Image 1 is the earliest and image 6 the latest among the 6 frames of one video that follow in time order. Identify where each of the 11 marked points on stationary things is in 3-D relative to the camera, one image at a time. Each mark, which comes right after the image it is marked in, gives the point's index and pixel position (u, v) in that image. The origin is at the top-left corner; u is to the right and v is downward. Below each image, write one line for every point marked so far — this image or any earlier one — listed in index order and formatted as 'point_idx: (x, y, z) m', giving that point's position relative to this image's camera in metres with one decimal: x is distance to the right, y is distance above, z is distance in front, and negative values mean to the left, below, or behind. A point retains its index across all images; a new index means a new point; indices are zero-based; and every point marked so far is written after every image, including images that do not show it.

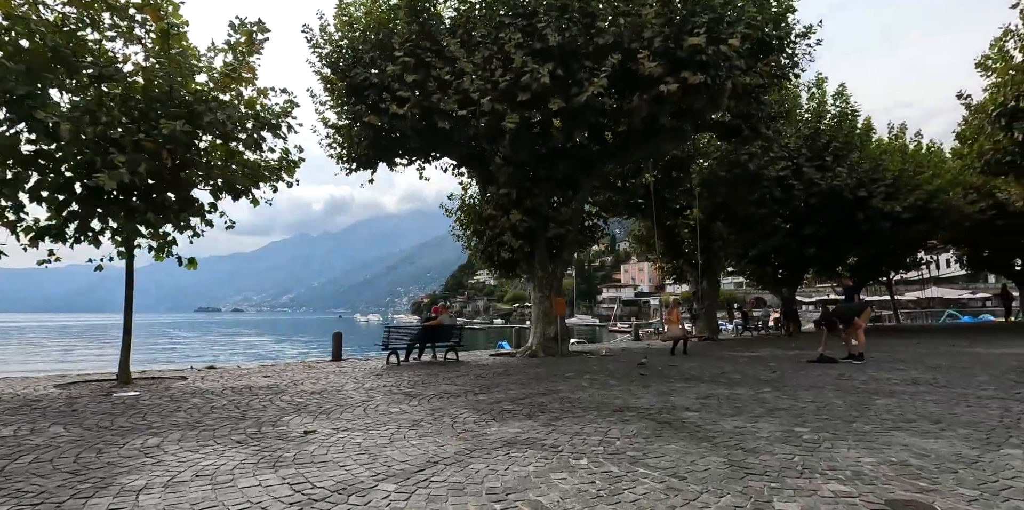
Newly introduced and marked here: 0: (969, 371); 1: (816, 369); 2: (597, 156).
0: (+7.0, -1.8, +8.8) m
1: (+5.1, -1.9, +9.6) m
2: (+2.3, +2.6, +15.3) m
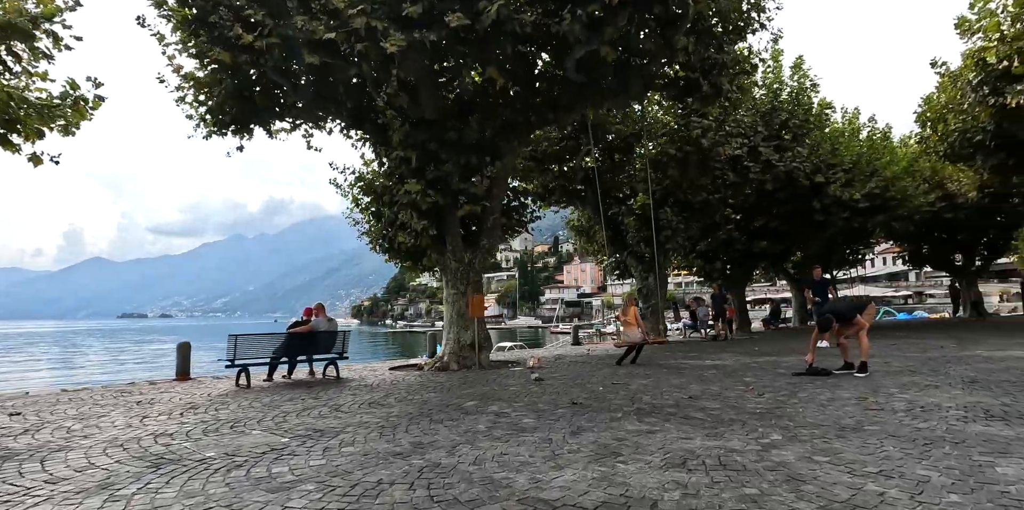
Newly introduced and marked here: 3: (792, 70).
0: (+5.6, -1.4, +6.1) m
1: (+3.6, -1.6, +6.7) m
2: (+0.2, +2.9, +12.1) m
3: (+9.3, +6.2, +18.8) m
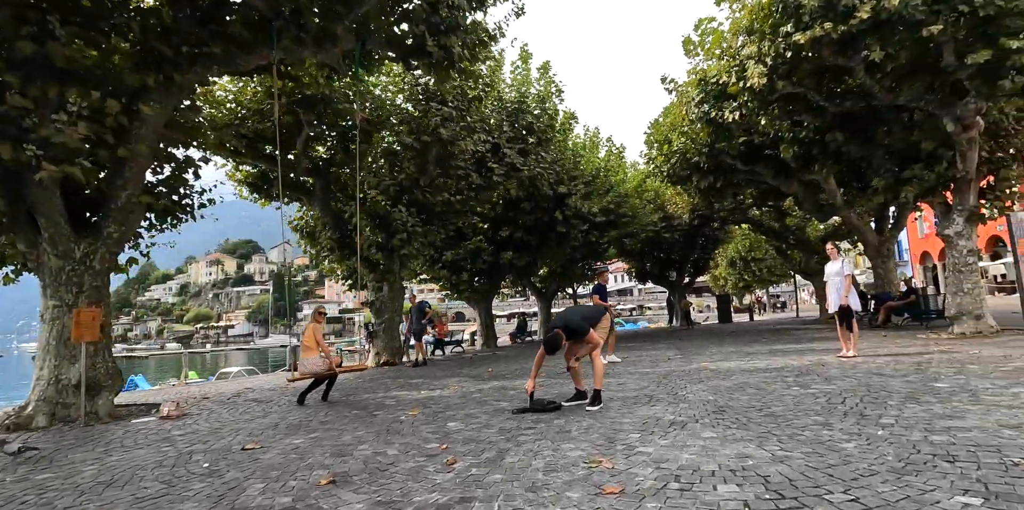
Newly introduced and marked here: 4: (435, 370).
0: (+2.3, -1.3, +4.6) m
1: (+0.2, -1.5, +4.4) m
2: (-4.9, +3.0, +8.2) m
3: (+0.9, +5.8, +18.1) m
4: (-1.6, -2.5, +12.1) m
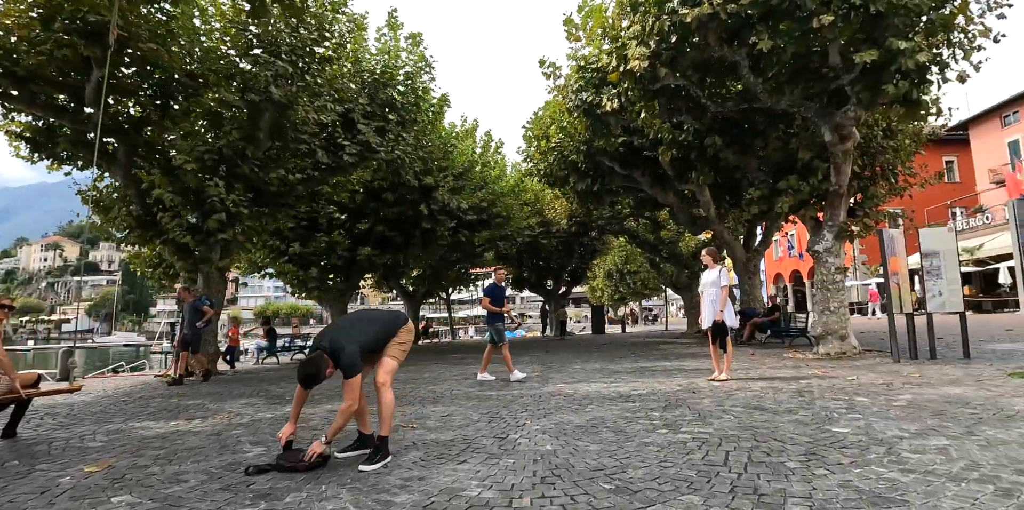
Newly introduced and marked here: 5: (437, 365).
0: (+0.7, -1.3, +2.9) m
1: (-1.2, -1.3, +2.3) m
2: (-6.8, +3.5, +5.1) m
3: (-2.9, +5.9, +15.9) m
4: (-4.6, -2.2, +9.5) m
5: (-1.7, -2.5, +13.0) m
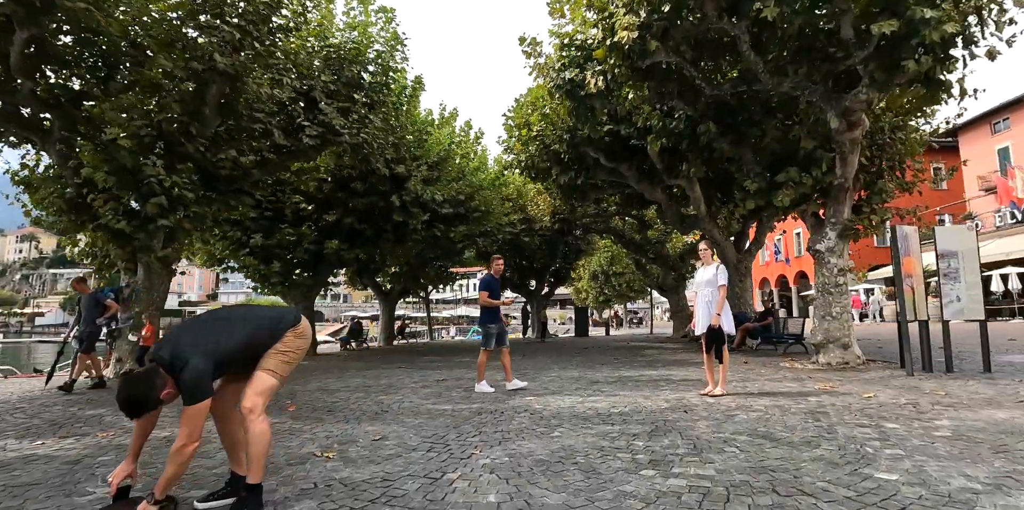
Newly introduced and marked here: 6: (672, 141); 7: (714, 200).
0: (+0.4, -1.1, +1.8) m
1: (-1.6, -1.1, +1.1) m
2: (-7.0, +3.8, +3.8) m
3: (-3.4, +6.1, +14.7) m
4: (-5.1, -2.0, +8.3) m
5: (-2.3, -2.4, +11.8) m
6: (+3.4, +2.4, +12.1) m
7: (+5.7, +1.5, +16.0) m
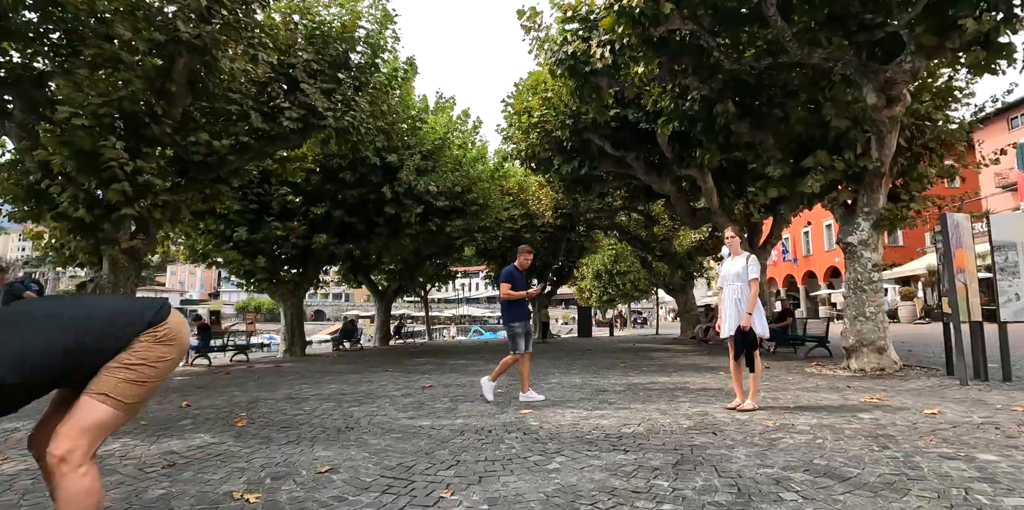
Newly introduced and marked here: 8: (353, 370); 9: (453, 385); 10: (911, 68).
0: (+0.3, -1.0, +0.8) m
1: (-1.7, -1.0, +0.1) m
2: (-7.1, +3.9, +2.9) m
3: (-3.4, +6.2, +13.7) m
4: (-5.2, -1.8, +7.3) m
5: (-2.4, -2.2, +10.8) m
6: (+3.4, +2.5, +11.1) m
7: (+5.7, +1.7, +15.0) m
8: (-3.1, -2.2, +11.0) m
9: (-0.9, -2.0, +8.7) m
10: (+5.4, +2.5, +7.7) m
